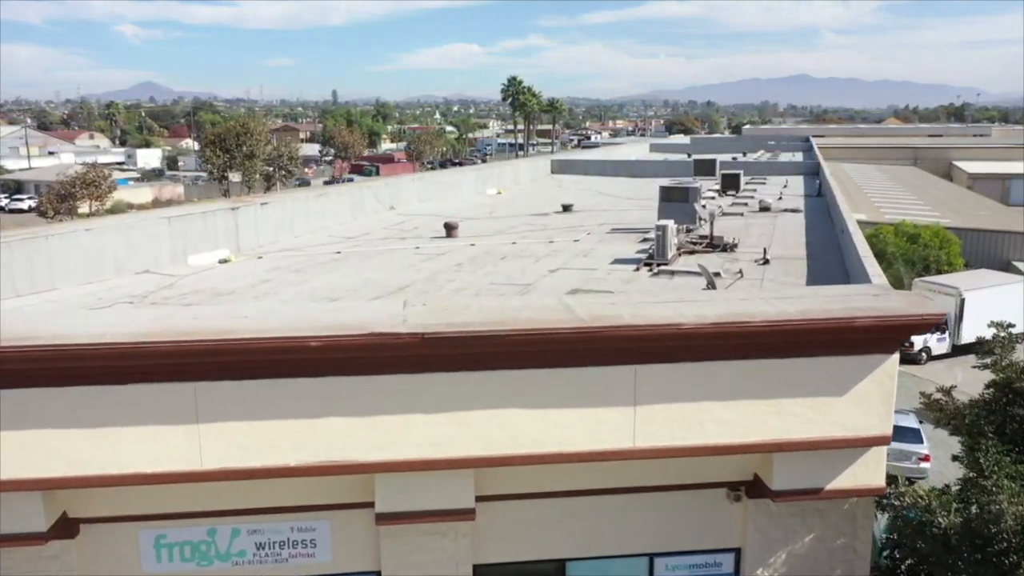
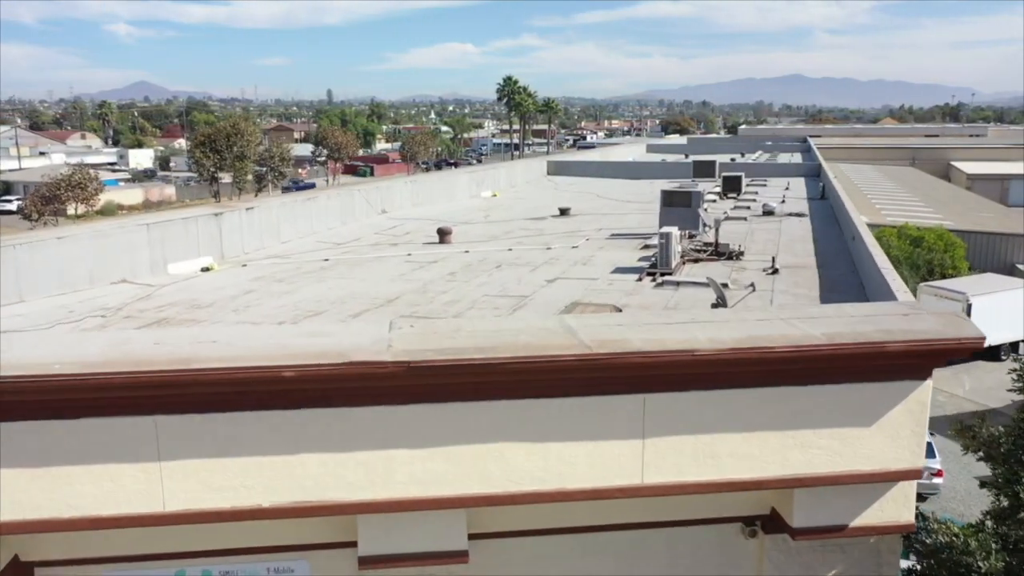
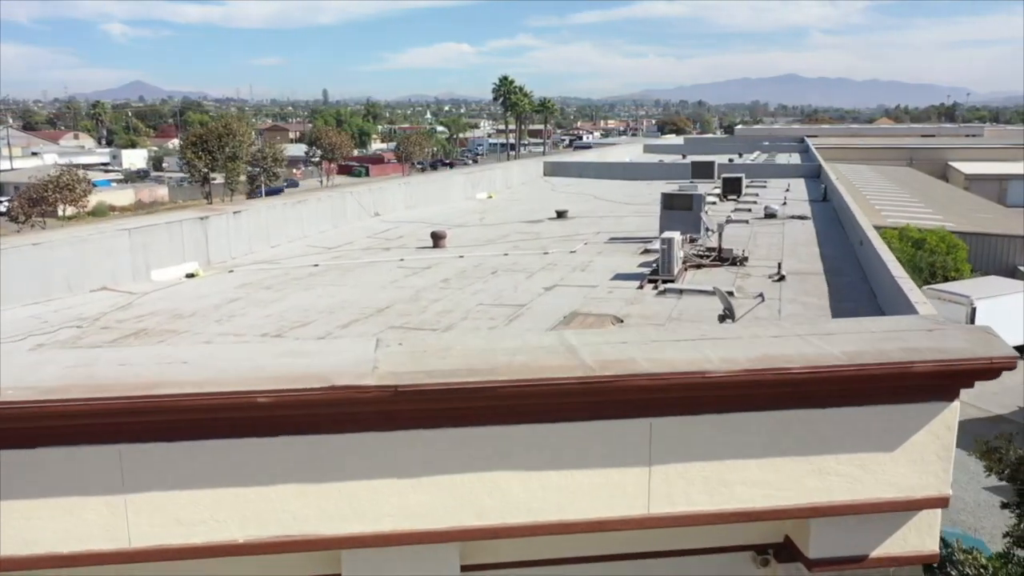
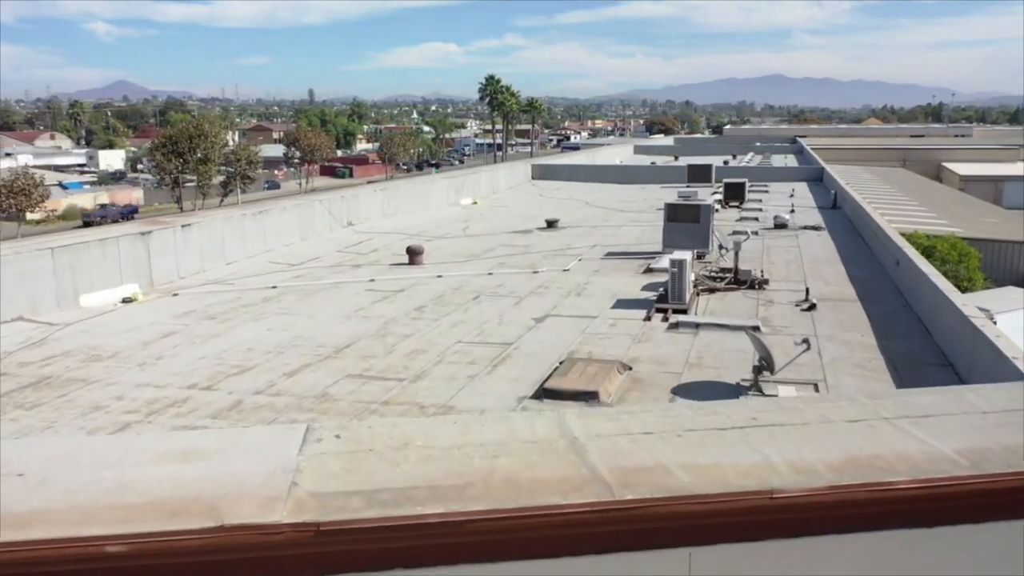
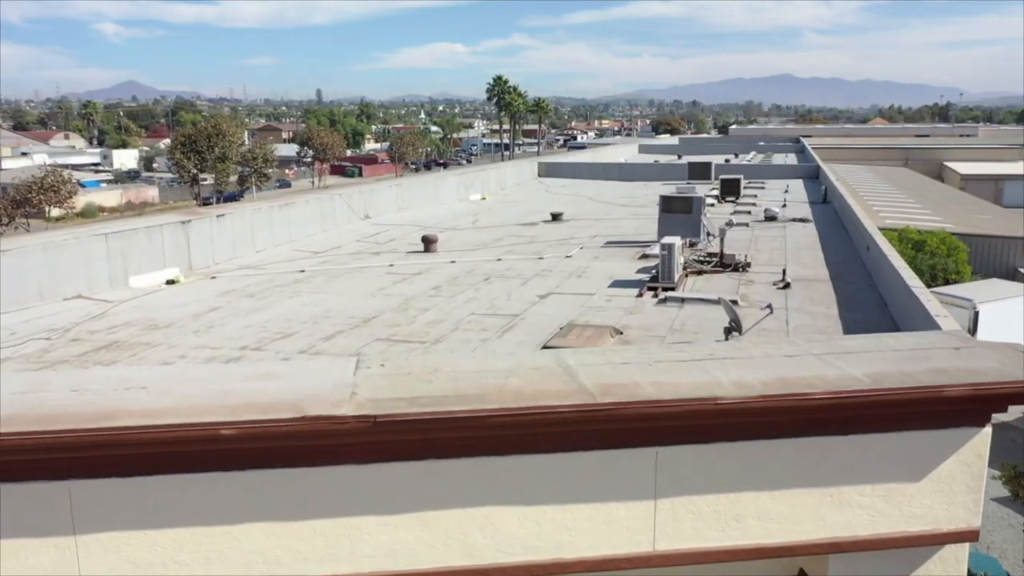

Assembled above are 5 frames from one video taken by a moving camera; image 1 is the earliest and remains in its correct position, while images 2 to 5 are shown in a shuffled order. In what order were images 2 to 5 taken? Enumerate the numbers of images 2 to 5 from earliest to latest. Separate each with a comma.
2, 3, 5, 4
